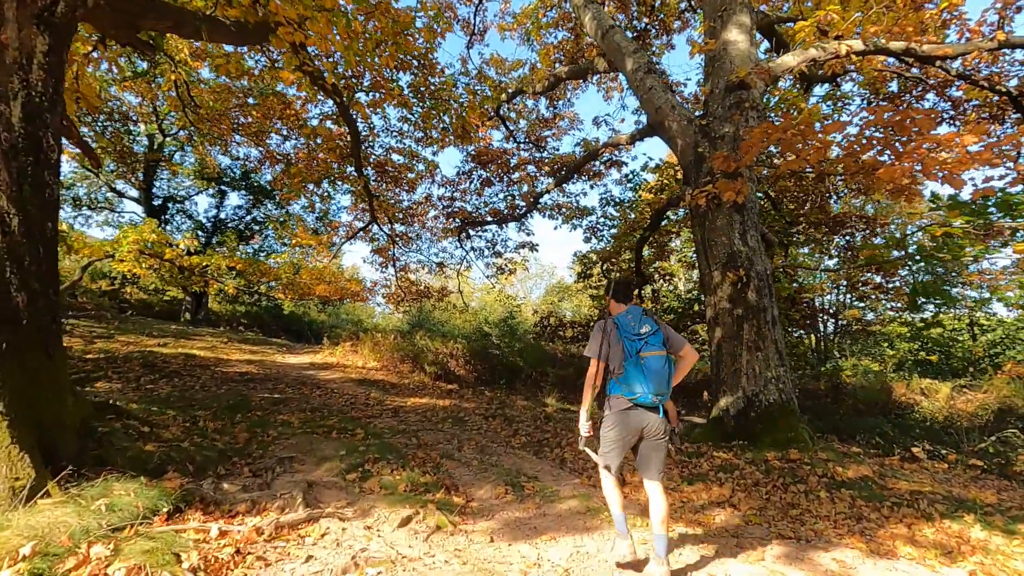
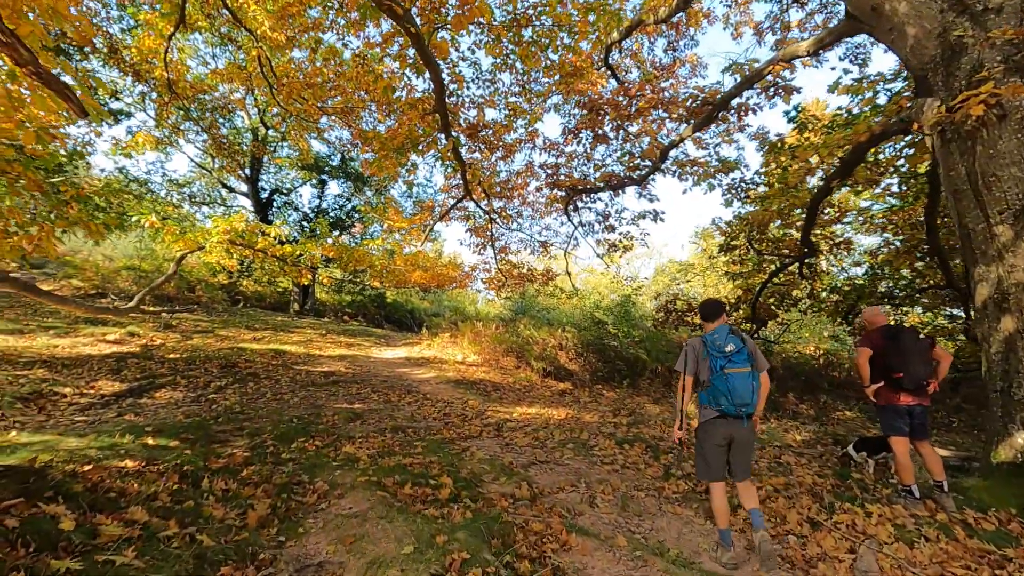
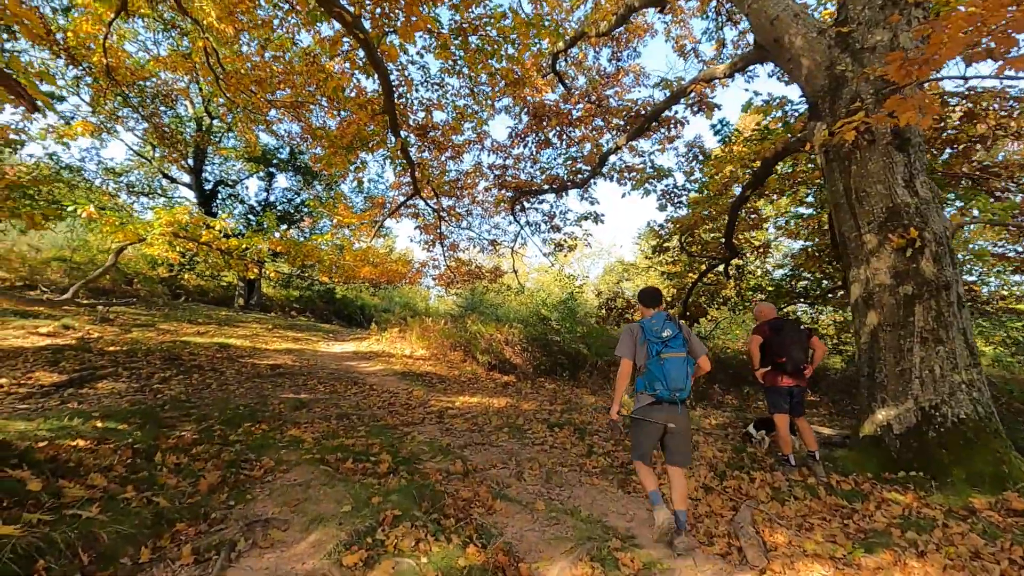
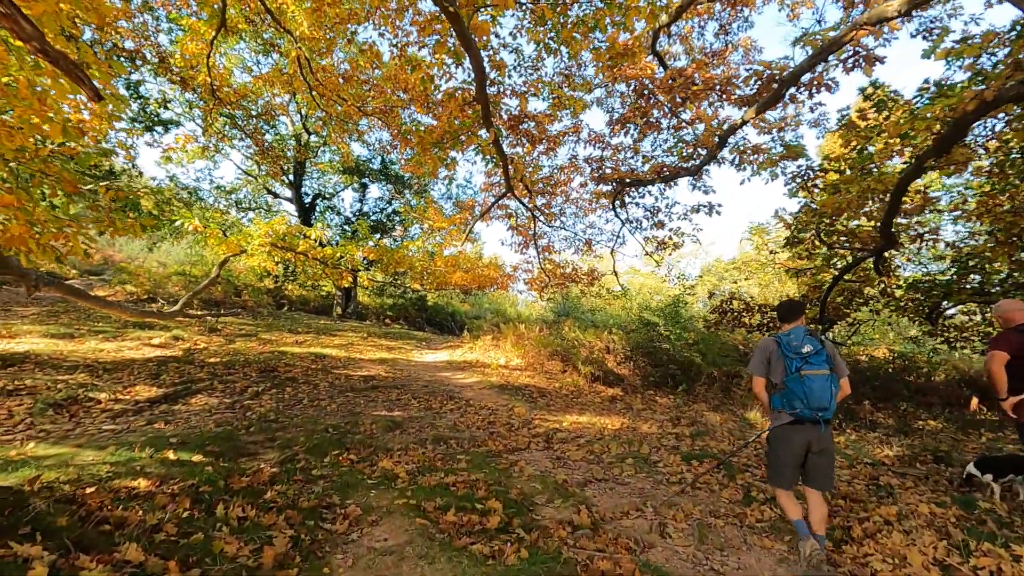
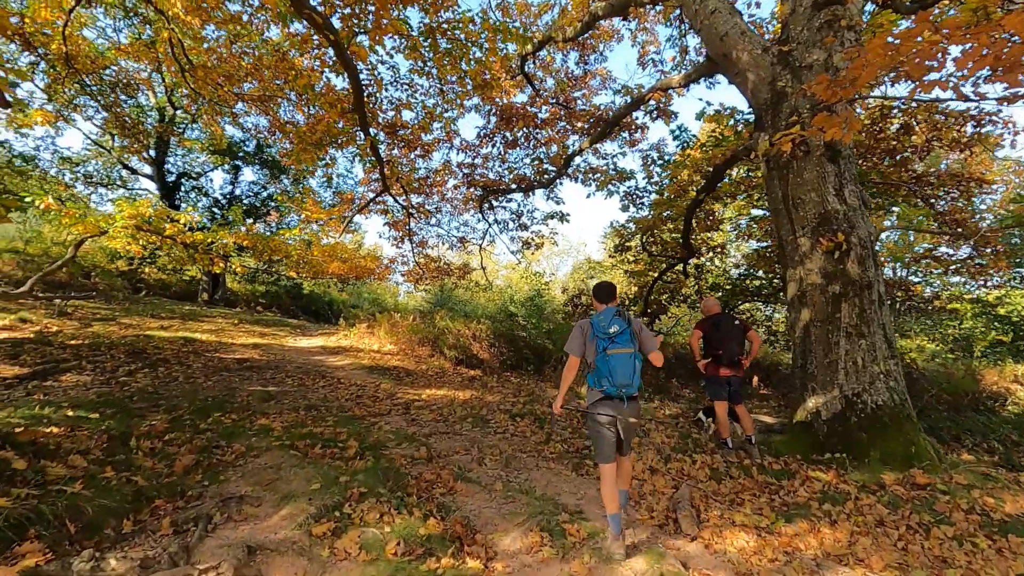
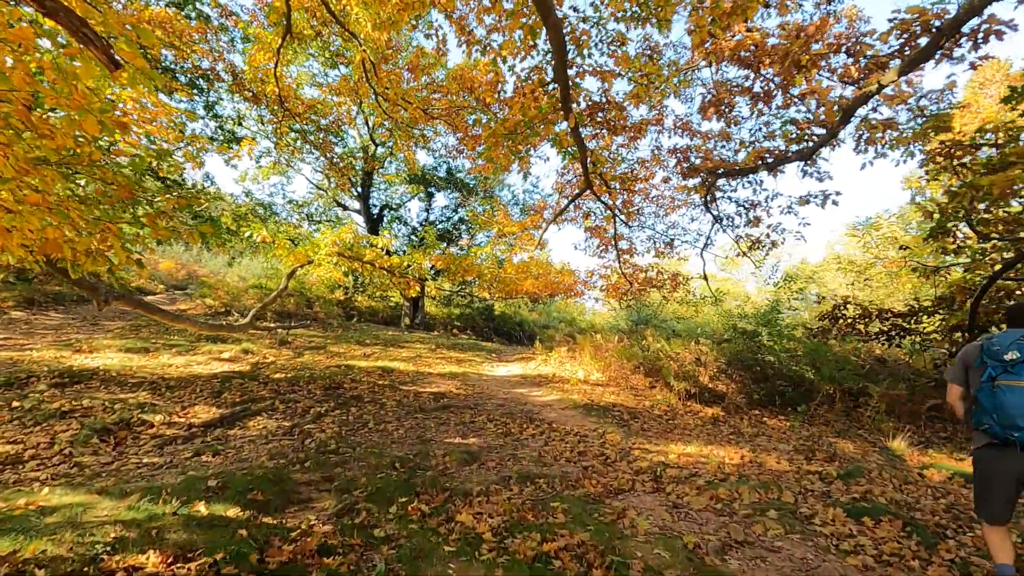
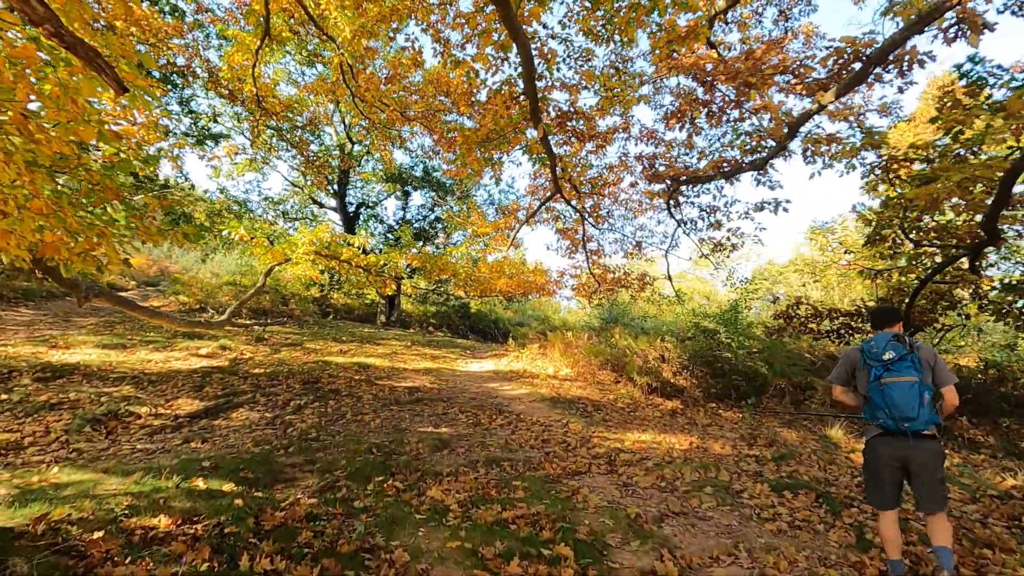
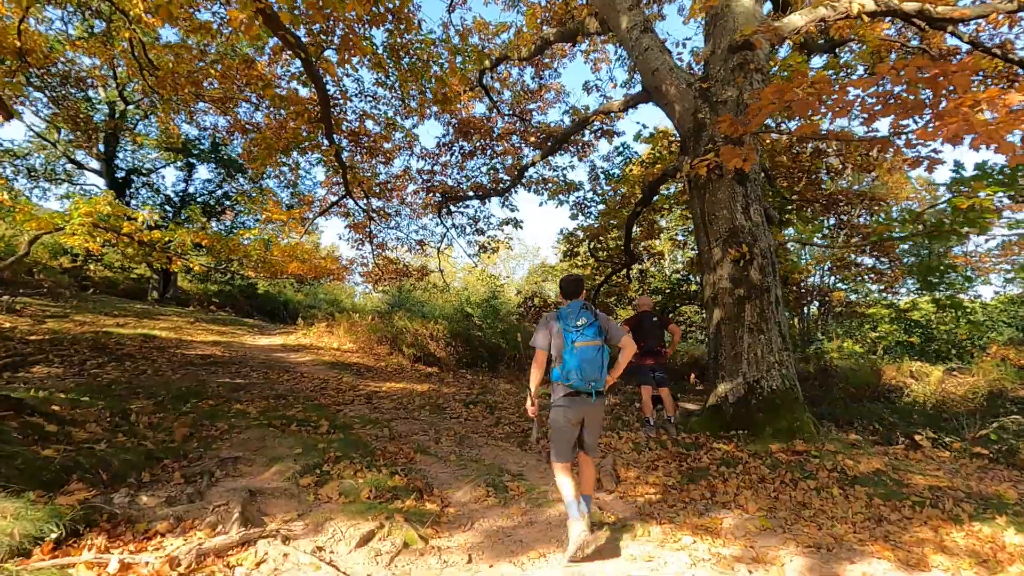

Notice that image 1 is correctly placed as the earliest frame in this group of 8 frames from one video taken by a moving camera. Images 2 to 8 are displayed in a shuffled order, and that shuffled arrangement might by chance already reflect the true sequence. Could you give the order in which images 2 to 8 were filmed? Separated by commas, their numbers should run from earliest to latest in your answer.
8, 5, 3, 2, 4, 7, 6
